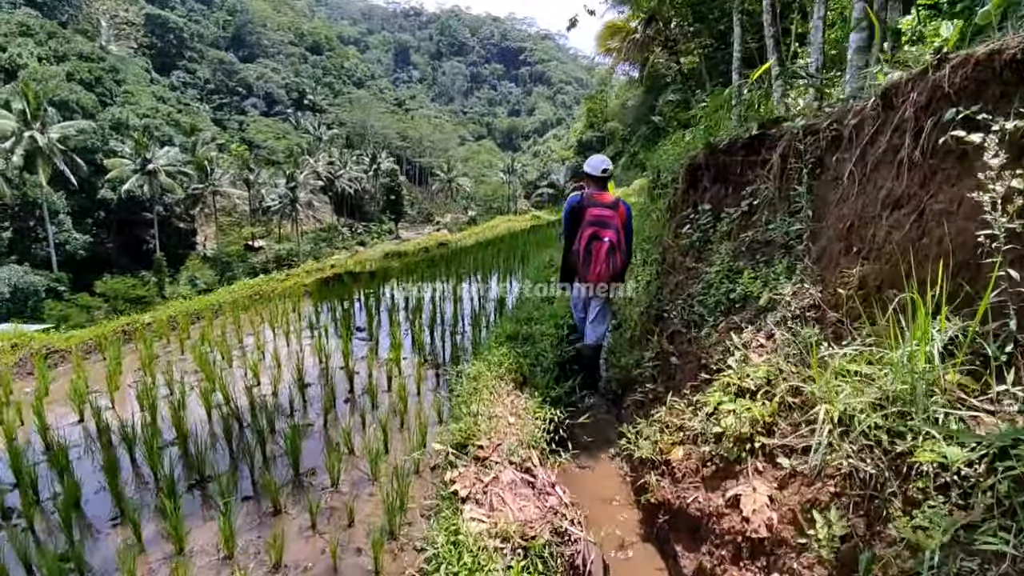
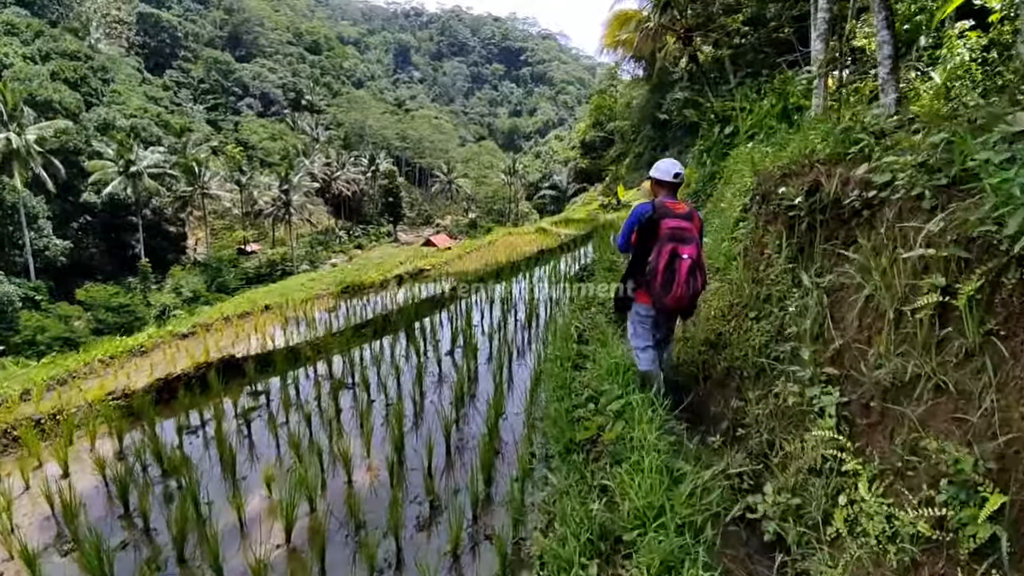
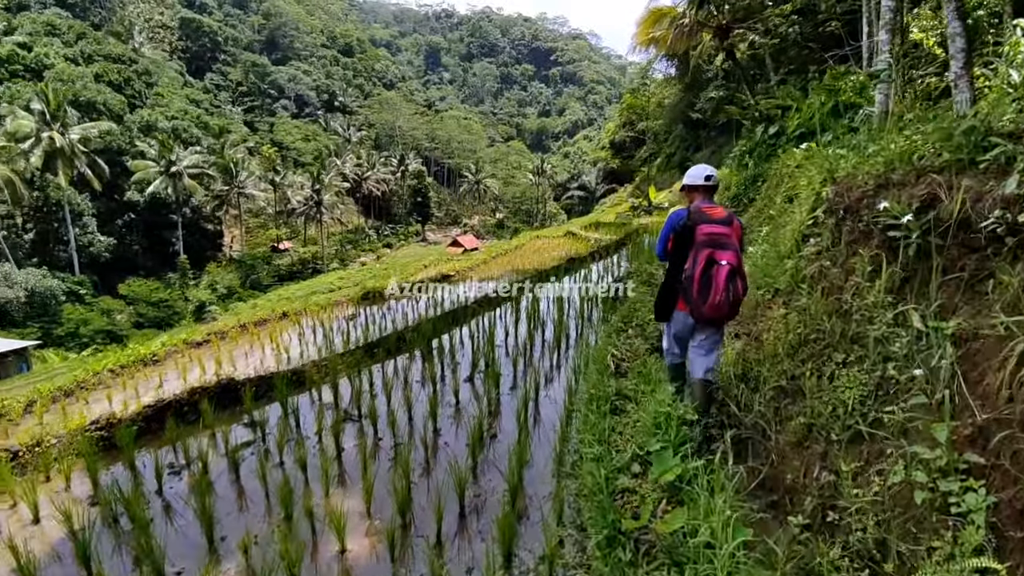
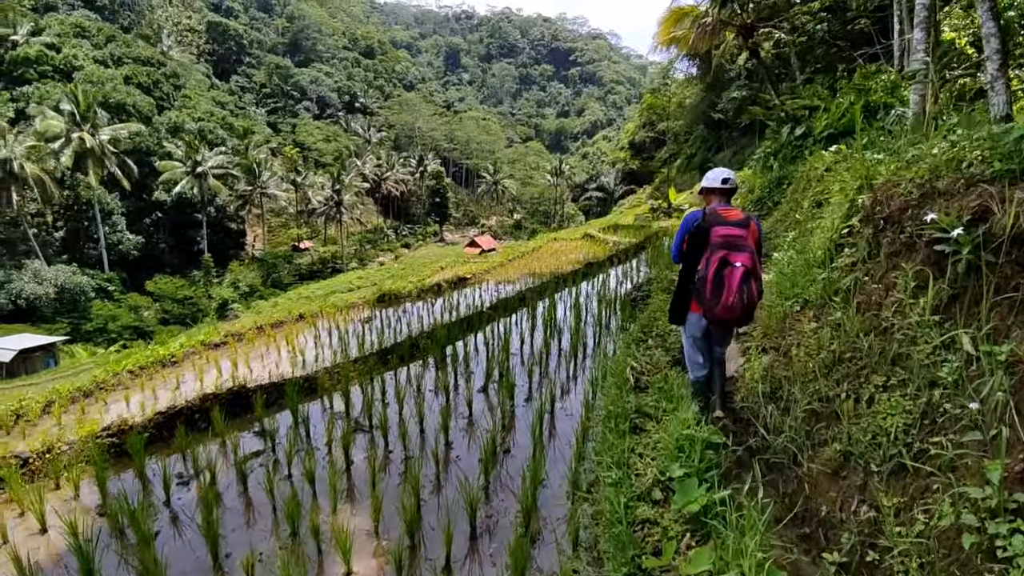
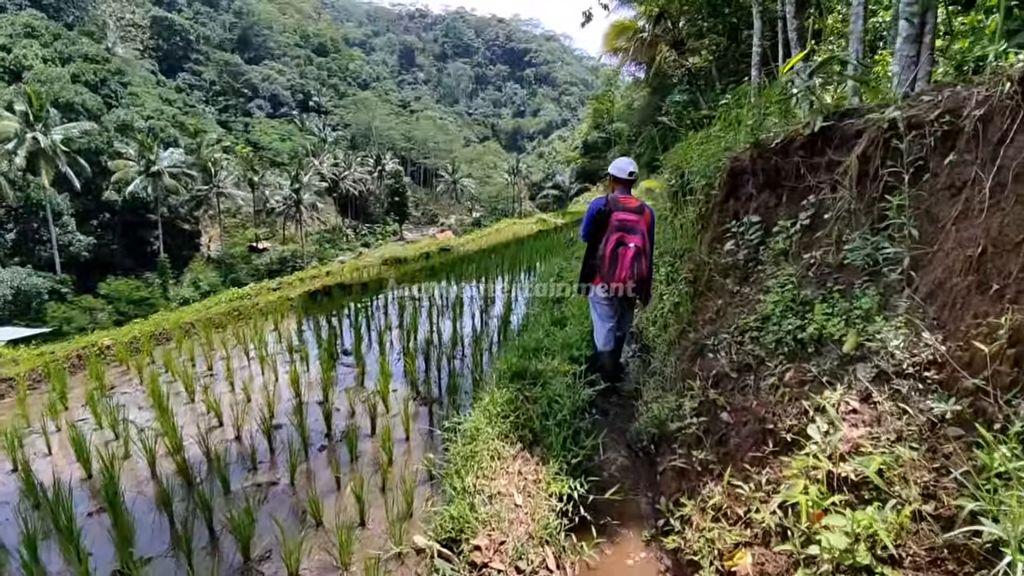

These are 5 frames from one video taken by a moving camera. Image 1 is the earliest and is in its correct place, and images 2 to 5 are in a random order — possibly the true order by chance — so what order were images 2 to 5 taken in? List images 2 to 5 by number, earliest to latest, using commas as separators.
5, 2, 3, 4
